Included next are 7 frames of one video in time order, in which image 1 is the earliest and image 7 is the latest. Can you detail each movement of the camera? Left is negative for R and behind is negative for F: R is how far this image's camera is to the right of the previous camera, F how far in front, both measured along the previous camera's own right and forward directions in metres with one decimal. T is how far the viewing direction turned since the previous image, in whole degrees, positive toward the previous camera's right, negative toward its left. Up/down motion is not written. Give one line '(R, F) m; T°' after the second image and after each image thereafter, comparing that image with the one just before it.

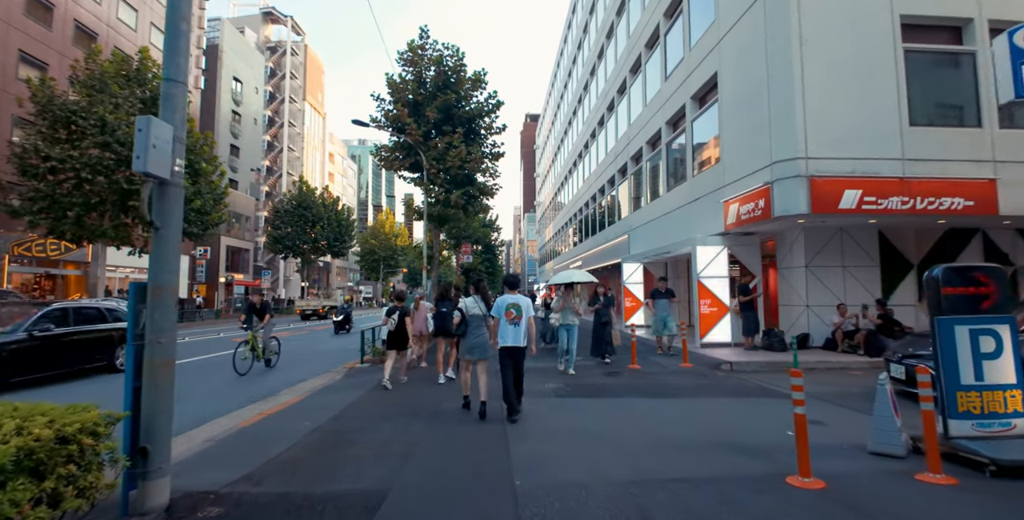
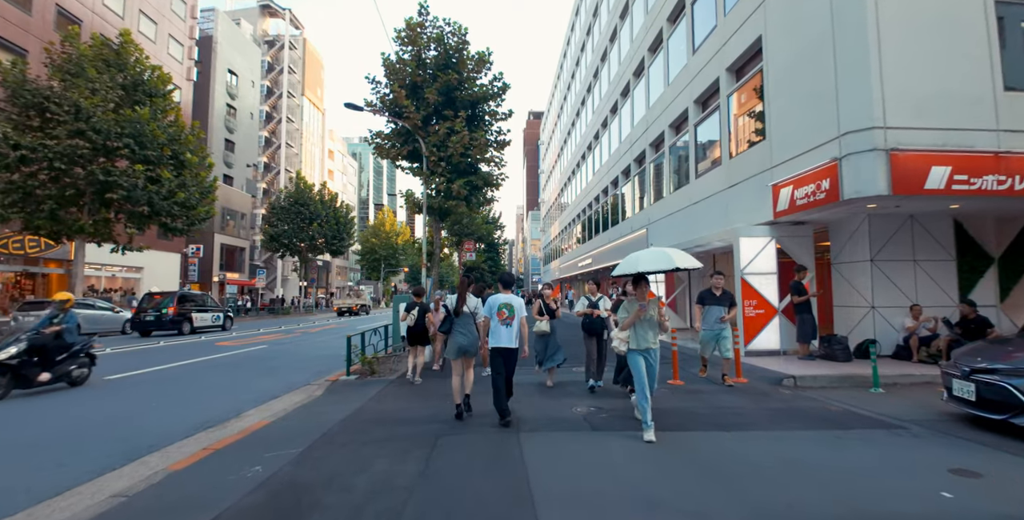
(-0.2, +1.8) m; 0°
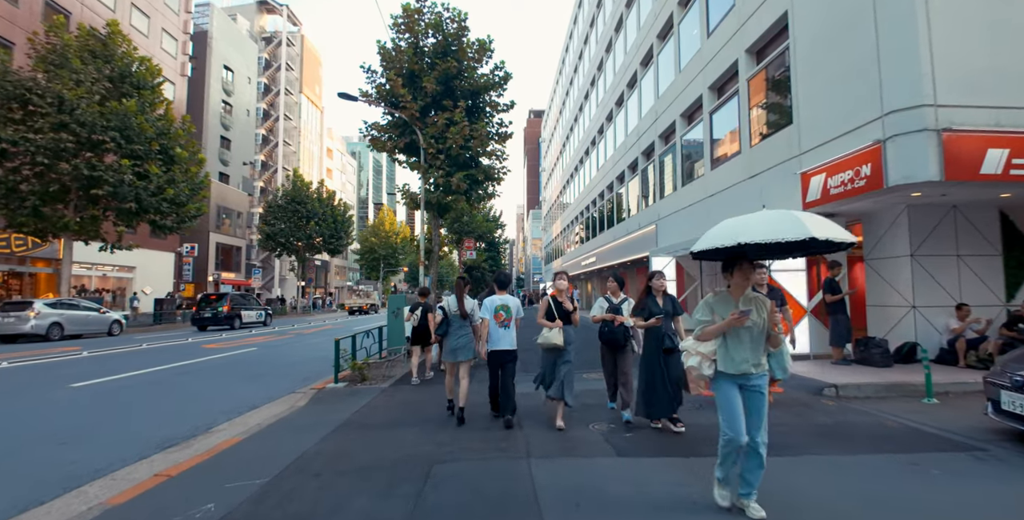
(-0.1, +0.9) m; 0°
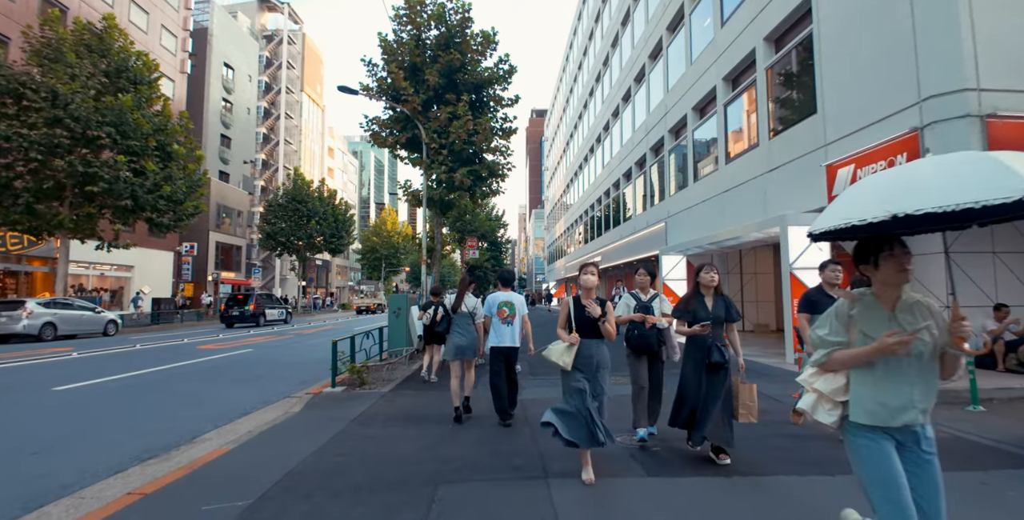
(-0.1, +0.5) m; 0°
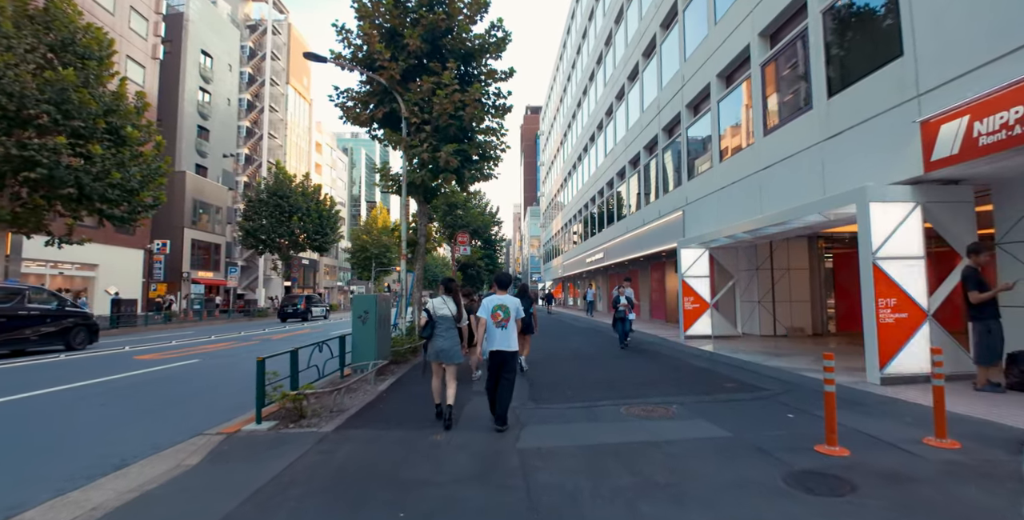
(0.0, +2.4) m; +1°
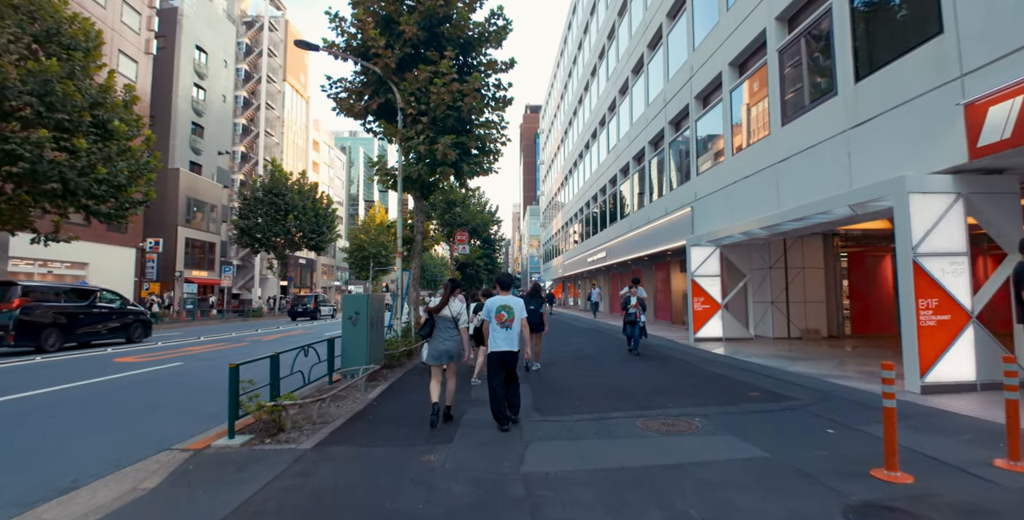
(-0.1, +0.7) m; 0°
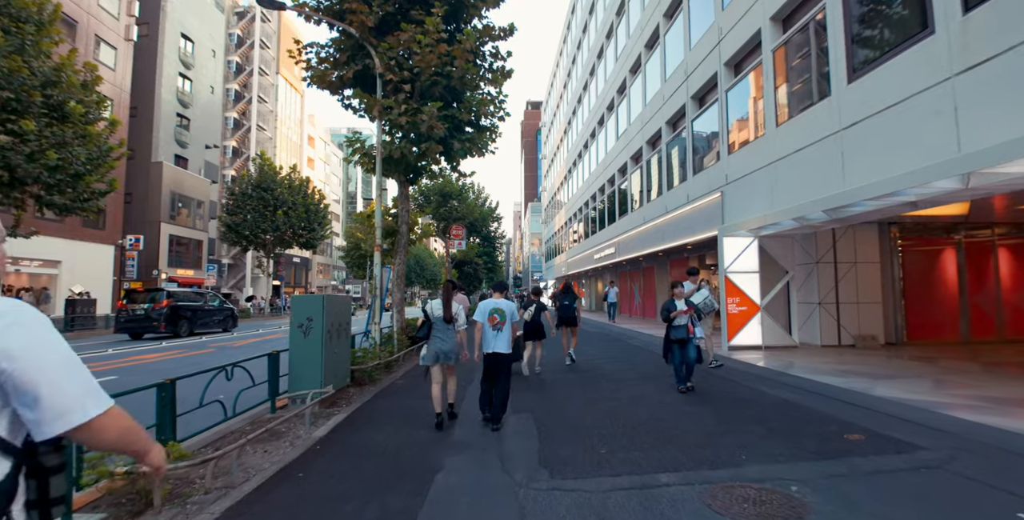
(0.0, +2.1) m; 0°
